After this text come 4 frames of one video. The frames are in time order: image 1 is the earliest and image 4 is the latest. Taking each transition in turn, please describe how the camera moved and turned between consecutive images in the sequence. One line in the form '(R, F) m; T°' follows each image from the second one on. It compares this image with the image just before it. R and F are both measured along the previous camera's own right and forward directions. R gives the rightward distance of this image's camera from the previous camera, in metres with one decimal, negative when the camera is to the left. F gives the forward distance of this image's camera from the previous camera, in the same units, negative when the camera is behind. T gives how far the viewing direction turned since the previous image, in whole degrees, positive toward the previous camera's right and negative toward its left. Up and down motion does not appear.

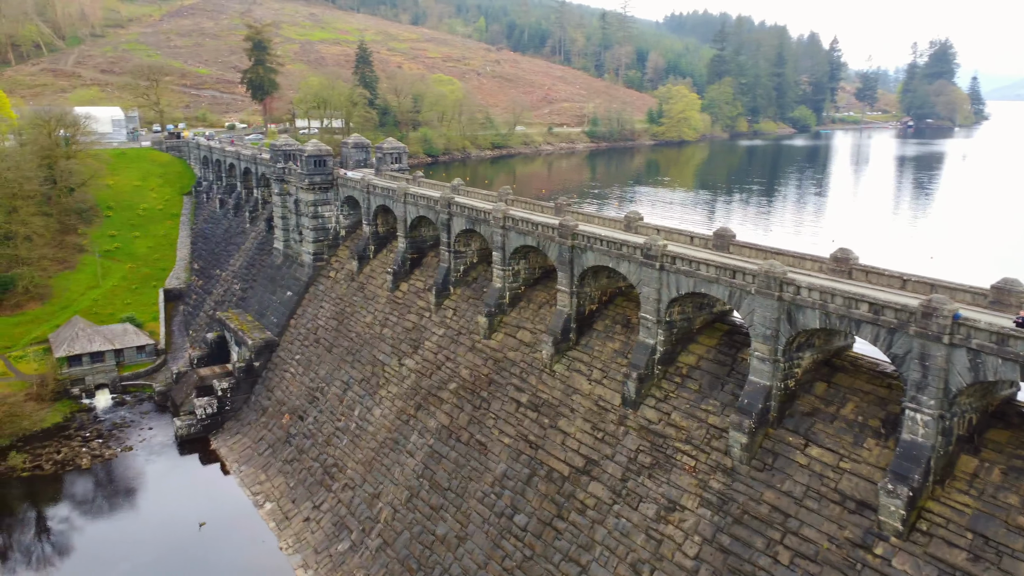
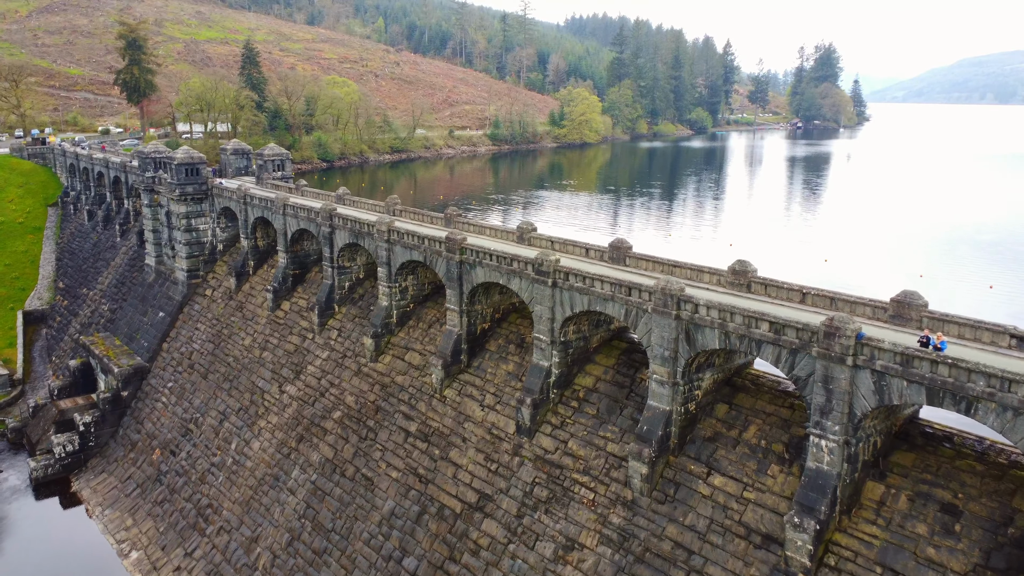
(+0.9, +2.0) m; +7°
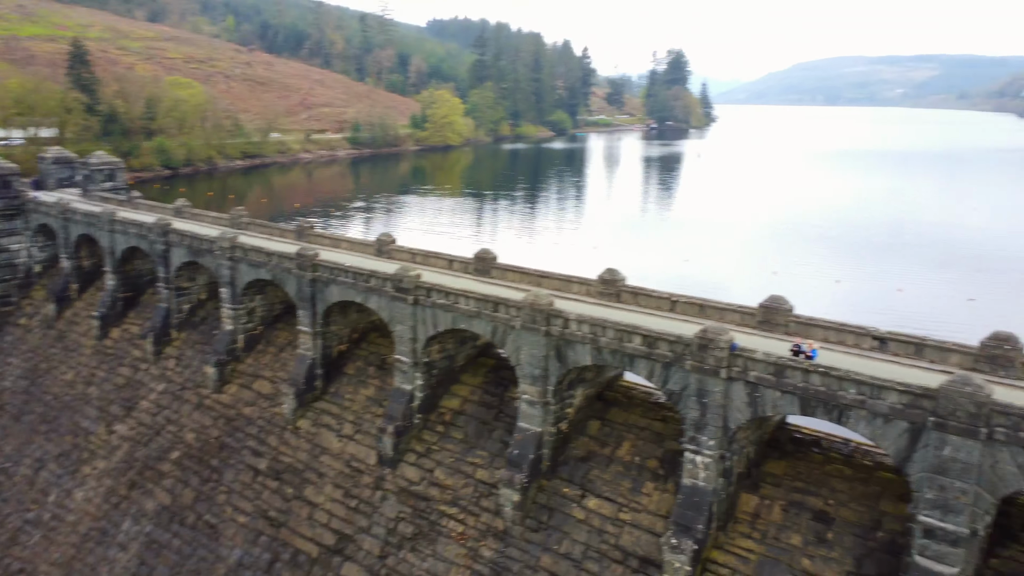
(+0.4, +1.5) m; +9°
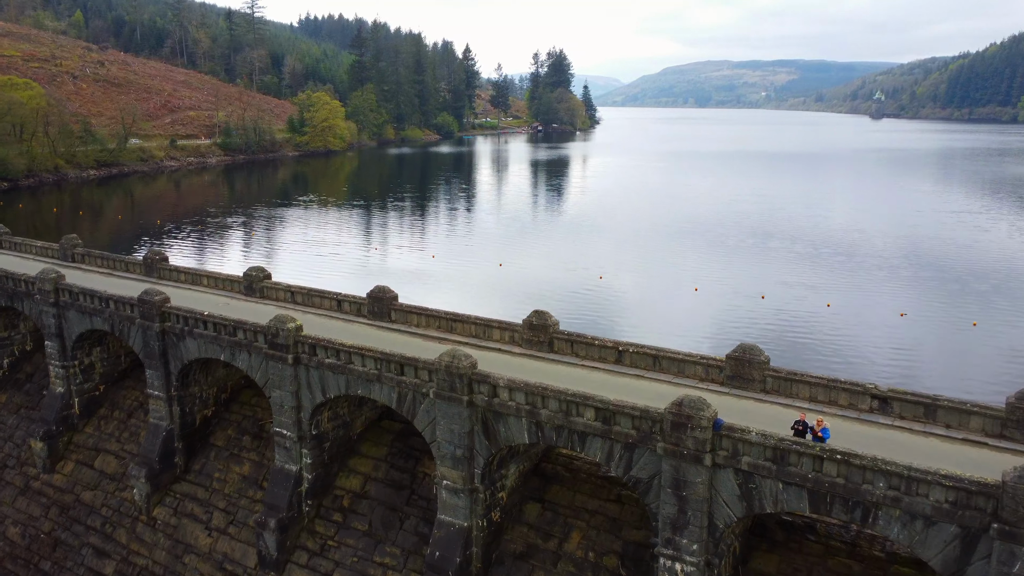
(-0.5, +3.9) m; +8°
